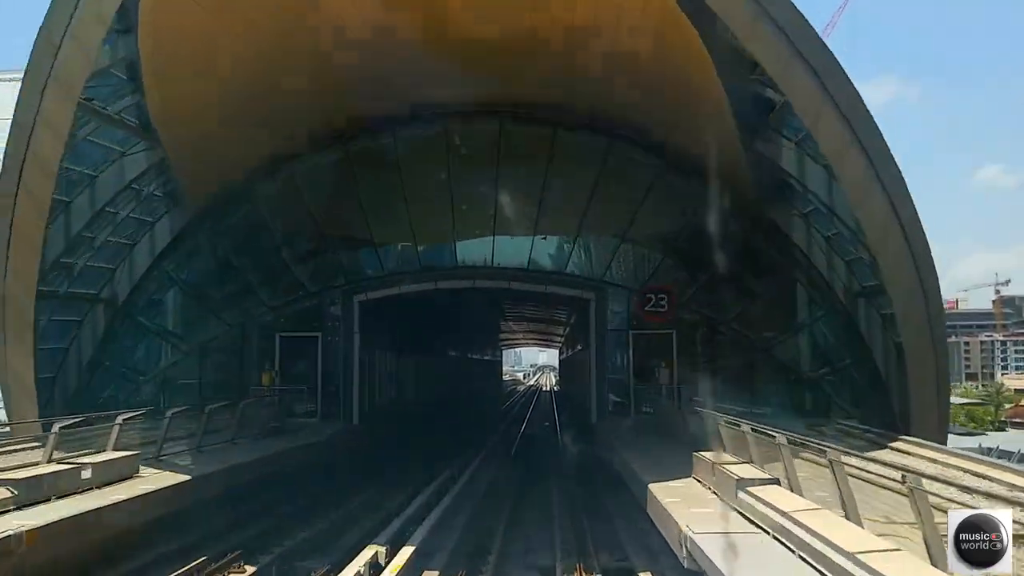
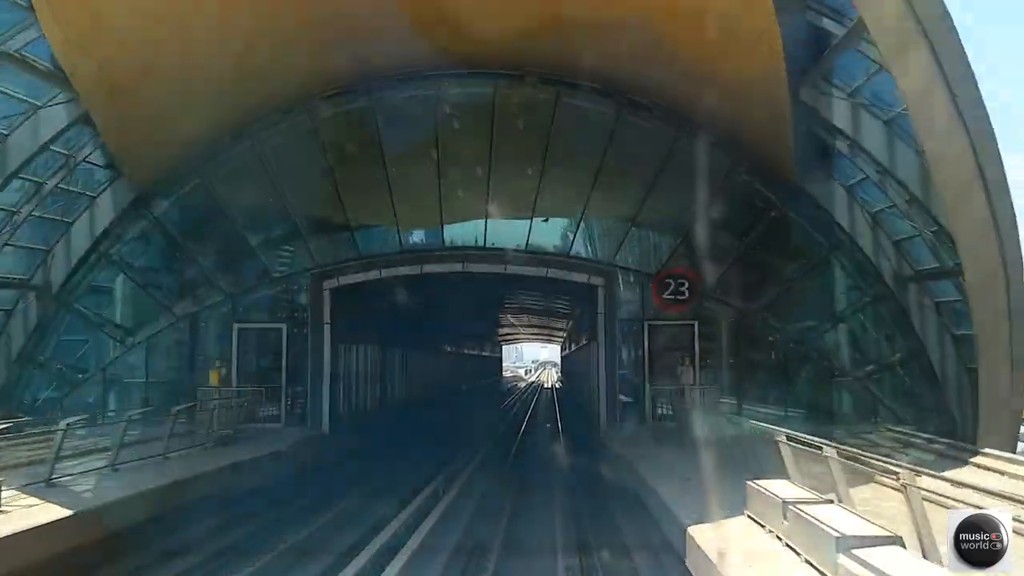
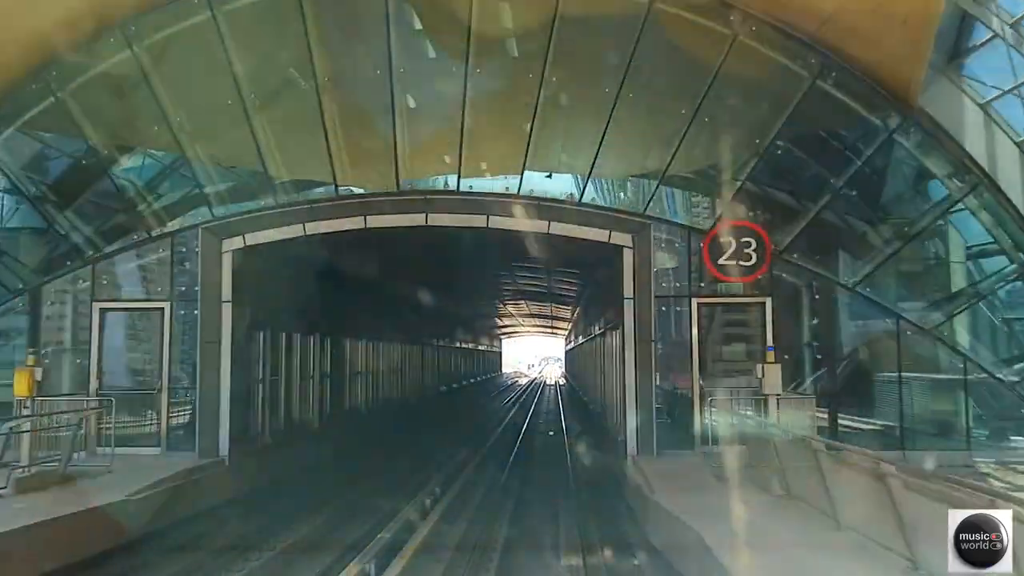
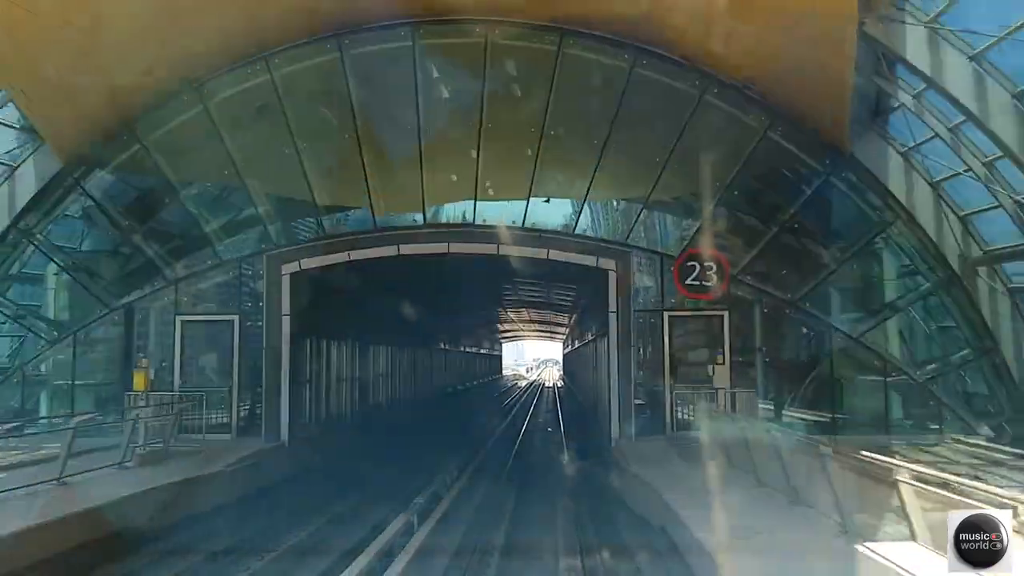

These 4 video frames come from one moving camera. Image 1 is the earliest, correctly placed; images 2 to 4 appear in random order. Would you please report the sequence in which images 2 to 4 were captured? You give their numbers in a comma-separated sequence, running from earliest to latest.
2, 4, 3
